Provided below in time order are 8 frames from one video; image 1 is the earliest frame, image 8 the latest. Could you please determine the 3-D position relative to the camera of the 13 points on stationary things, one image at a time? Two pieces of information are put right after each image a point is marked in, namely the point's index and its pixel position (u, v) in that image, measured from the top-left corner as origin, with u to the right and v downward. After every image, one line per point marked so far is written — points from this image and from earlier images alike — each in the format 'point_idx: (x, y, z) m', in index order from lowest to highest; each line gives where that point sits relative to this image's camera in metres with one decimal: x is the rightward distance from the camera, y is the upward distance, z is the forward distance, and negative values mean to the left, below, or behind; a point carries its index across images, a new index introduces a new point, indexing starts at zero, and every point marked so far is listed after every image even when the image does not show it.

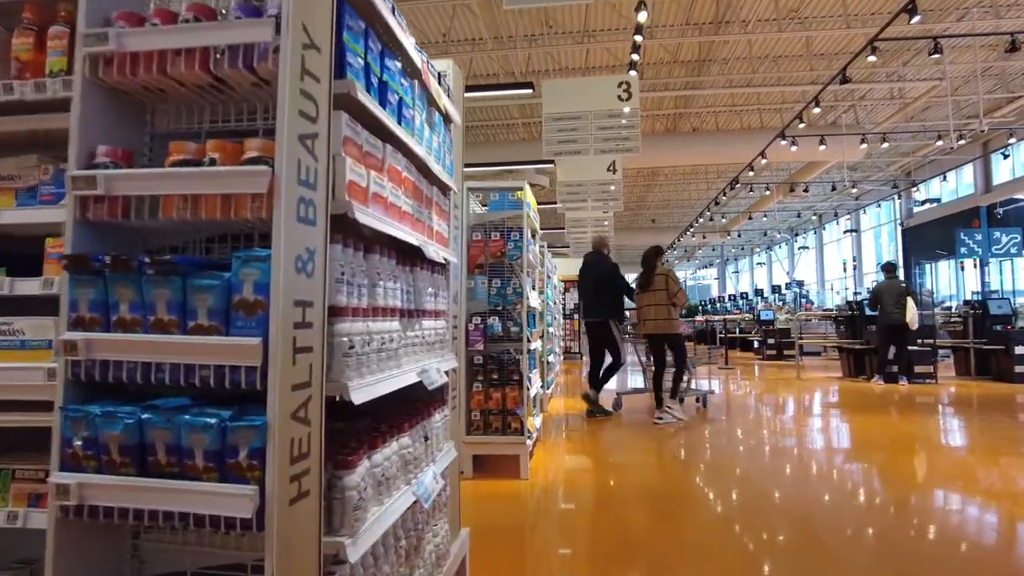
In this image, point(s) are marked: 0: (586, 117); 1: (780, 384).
0: (+0.7, +1.7, +6.3) m
1: (+4.5, -1.6, +11.0) m
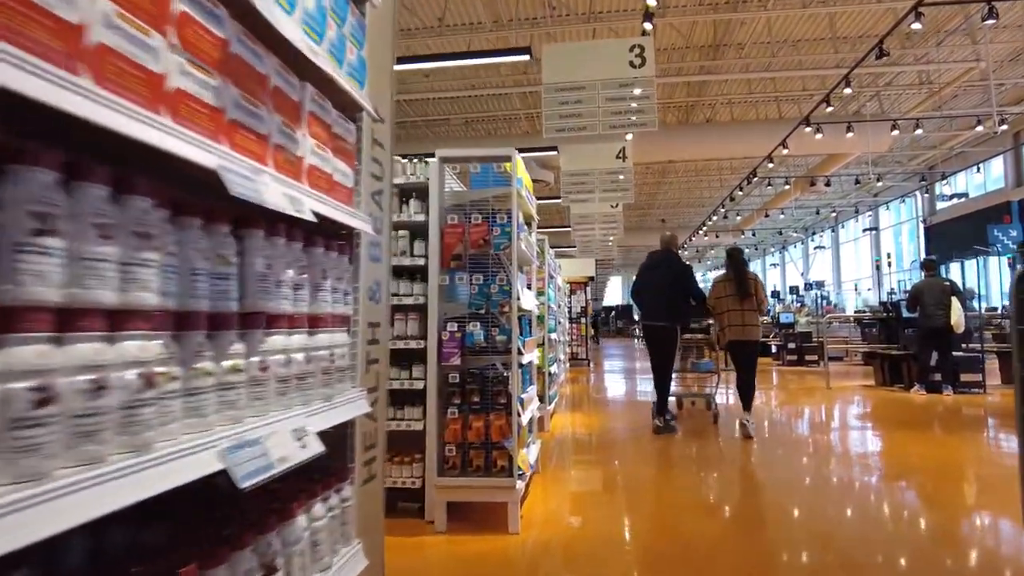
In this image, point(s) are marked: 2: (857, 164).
0: (+0.7, +1.7, +5.4) m
1: (+4.5, -1.6, +10.0) m
2: (+9.4, +3.4, +17.9) m
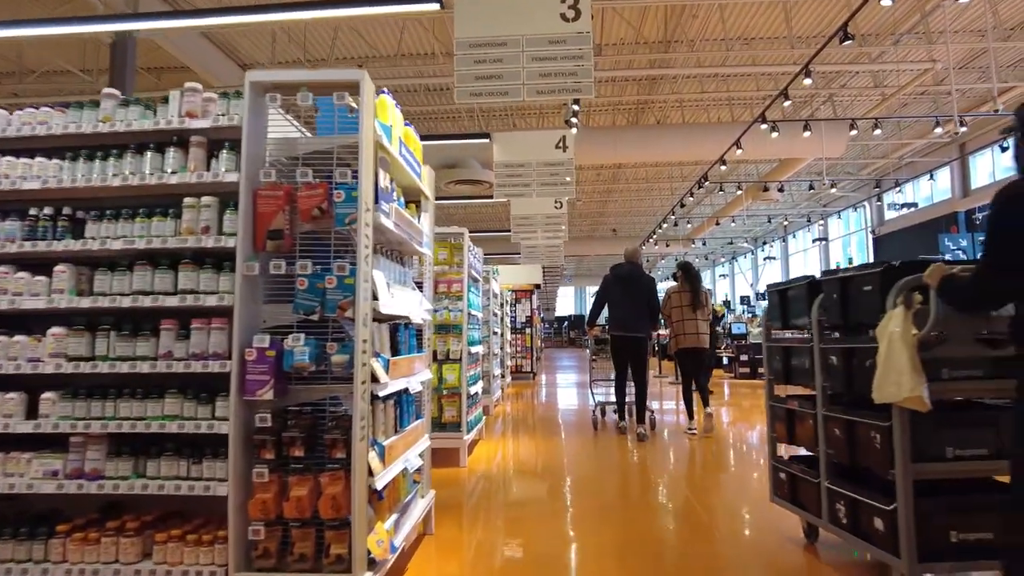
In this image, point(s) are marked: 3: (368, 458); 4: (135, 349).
0: (0.0, +1.6, +4.4) m
1: (+3.5, -1.7, +9.2) m
2: (+7.9, +3.1, +17.5) m
3: (-0.5, -0.6, +2.1) m
4: (-1.3, -0.2, +2.3) m
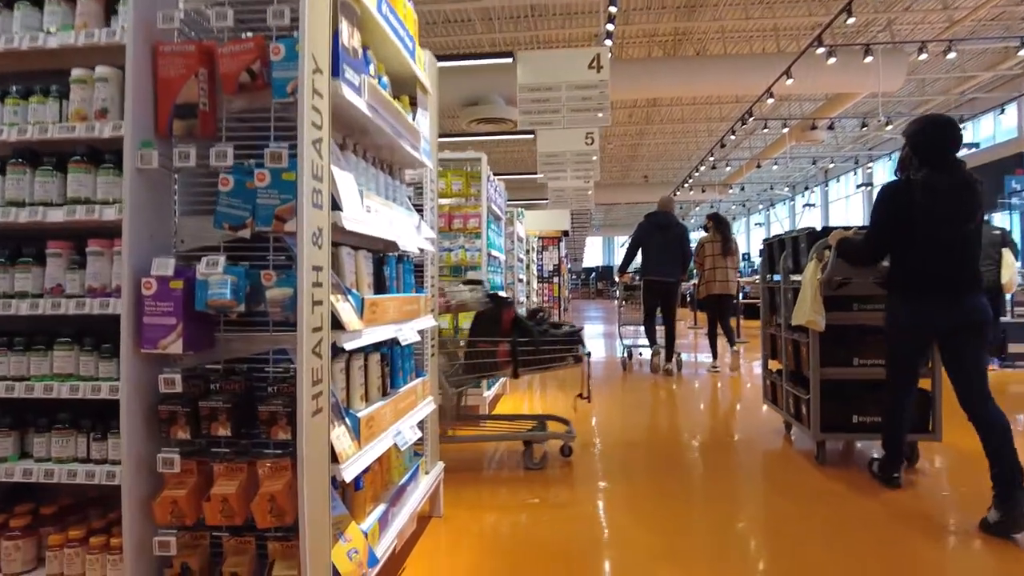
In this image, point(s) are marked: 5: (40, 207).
0: (+0.2, +2.0, +3.6) m
1: (+3.8, -1.0, +8.5) m
2: (+8.6, +4.4, +16.2) m
3: (-0.4, -0.3, +1.5) m
4: (-1.3, 0.0, +1.7) m
5: (-1.2, +0.2, +1.6) m
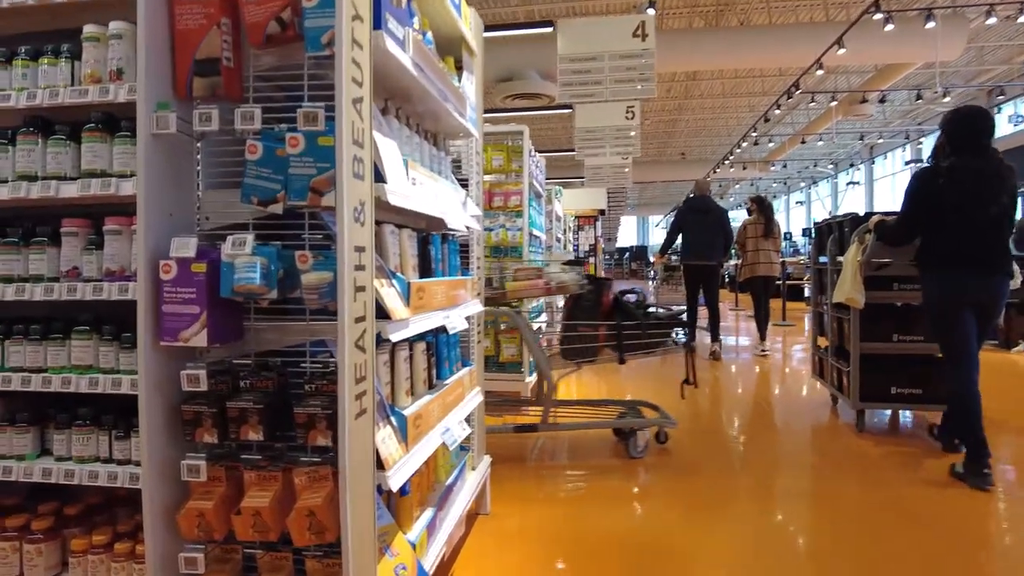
0: (+0.4, +2.1, +3.3) m
1: (+4.3, -0.8, +8.1) m
2: (+9.4, +4.9, +15.4) m
3: (-0.3, -0.3, +1.3) m
4: (-1.1, 0.0, +1.5) m
5: (-1.0, +0.2, +1.5) m
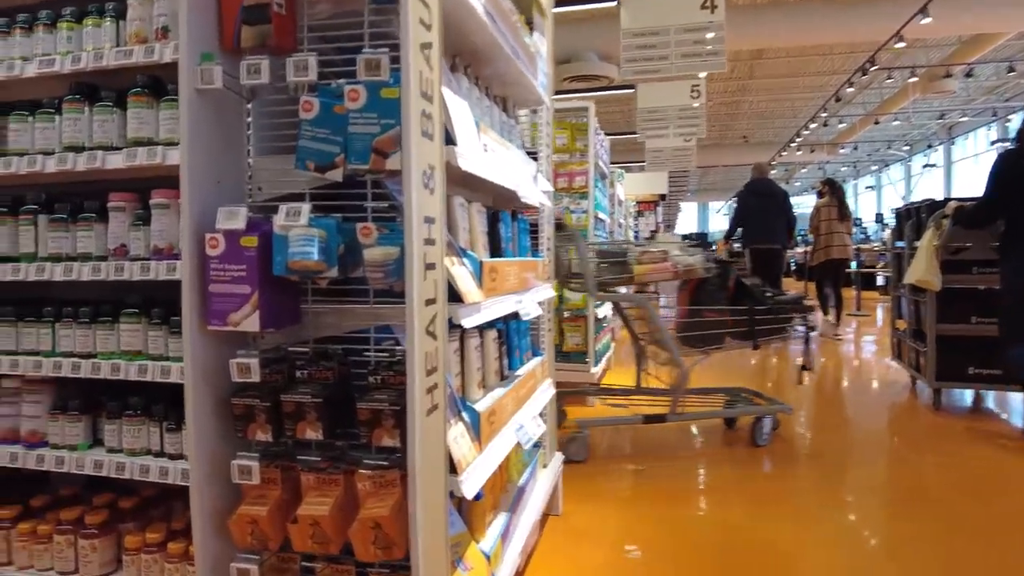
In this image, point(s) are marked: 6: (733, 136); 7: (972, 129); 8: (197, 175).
0: (+0.7, +2.2, +3.0) m
1: (+5.0, -0.6, +7.5) m
2: (+10.7, +5.2, +14.3) m
3: (-0.1, -0.3, +1.1) m
4: (-0.9, +0.1, +1.4) m
5: (-0.9, +0.3, +1.4) m
6: (+6.8, +4.7, +20.0) m
7: (+13.9, +4.8, +19.8) m
8: (-0.5, +0.2, +1.1) m
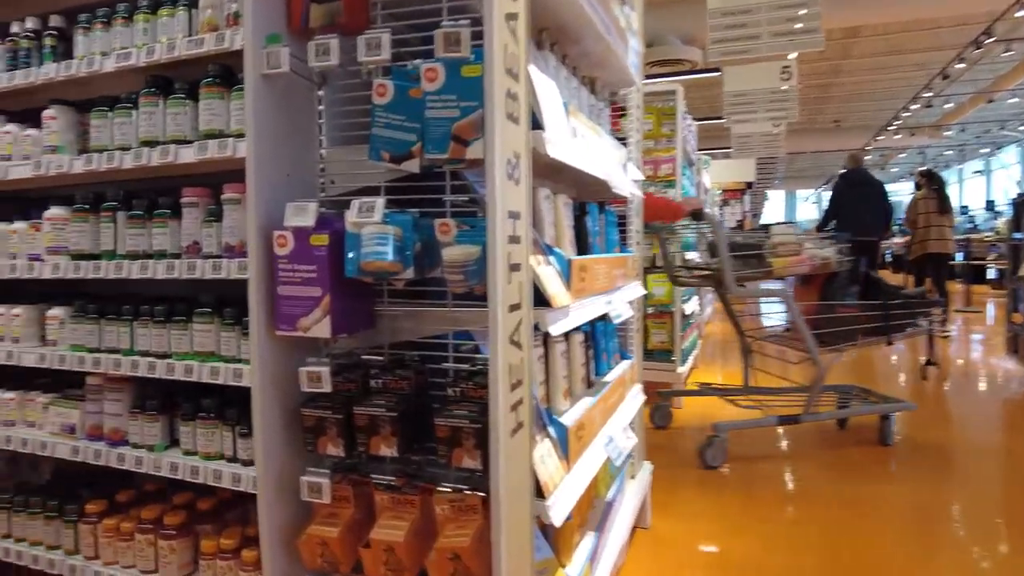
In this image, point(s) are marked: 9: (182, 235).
0: (+1.1, +2.2, +2.7) m
1: (+5.9, -0.5, +6.8) m
2: (+12.3, +5.3, +12.8) m
3: (0.0, -0.3, +1.0) m
4: (-0.8, +0.1, +1.4) m
5: (-0.7, +0.3, +1.3) m
6: (+9.0, +5.0, +18.9) m
7: (+16.1, +5.0, +17.9) m
8: (-0.4, +0.2, +1.0) m
9: (-0.7, +0.1, +1.3) m
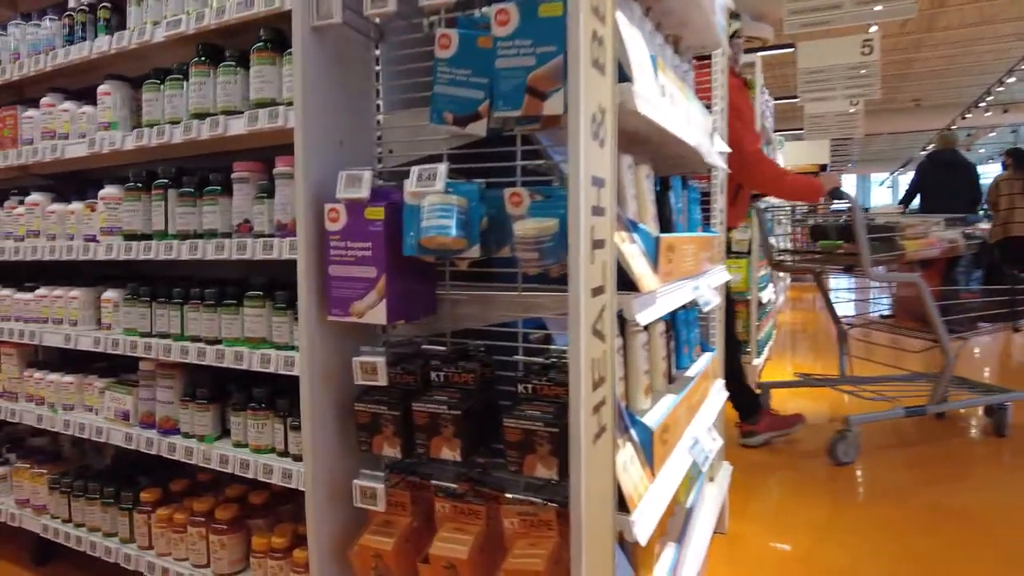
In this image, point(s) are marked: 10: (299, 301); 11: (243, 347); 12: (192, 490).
0: (+1.4, +2.2, +2.5) m
1: (+6.4, -0.5, +6.1) m
2: (+13.4, +5.4, +11.4) m
3: (+0.1, -0.2, +0.9) m
4: (-0.6, +0.1, +1.3) m
5: (-0.5, +0.3, +1.2) m
6: (+10.7, +5.2, +17.8) m
7: (+17.7, +5.2, +16.2) m
8: (-0.3, +0.2, +0.9) m
9: (-0.5, +0.1, +1.3) m
10: (-0.3, 0.0, +0.9) m
11: (-0.5, -0.1, +1.2) m
12: (-0.8, -0.5, +1.5) m
